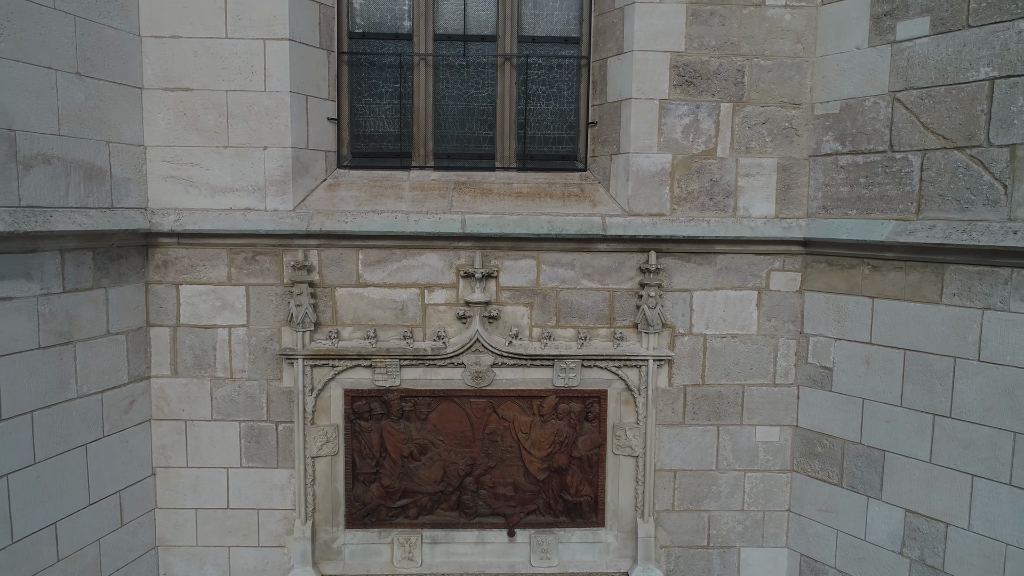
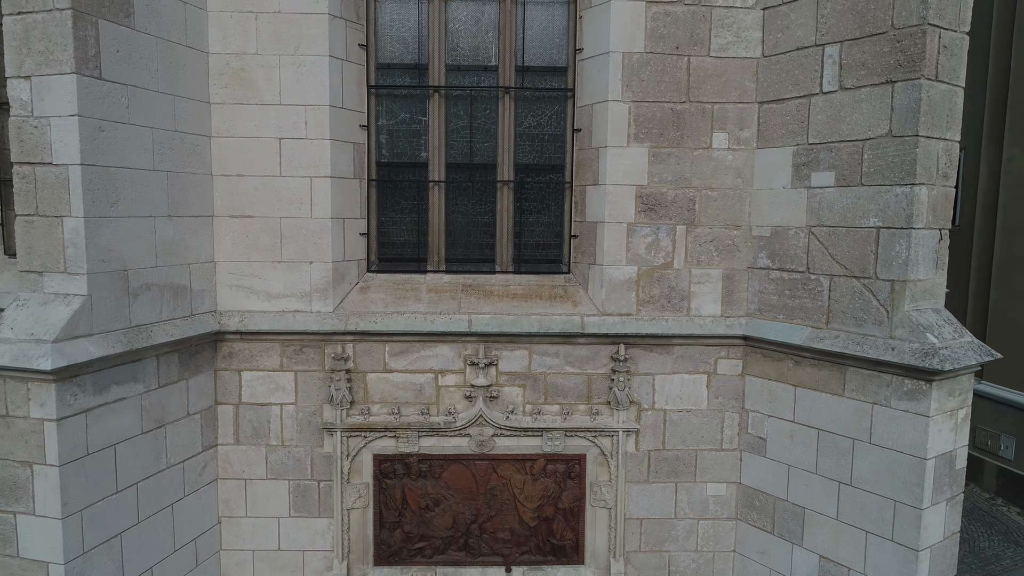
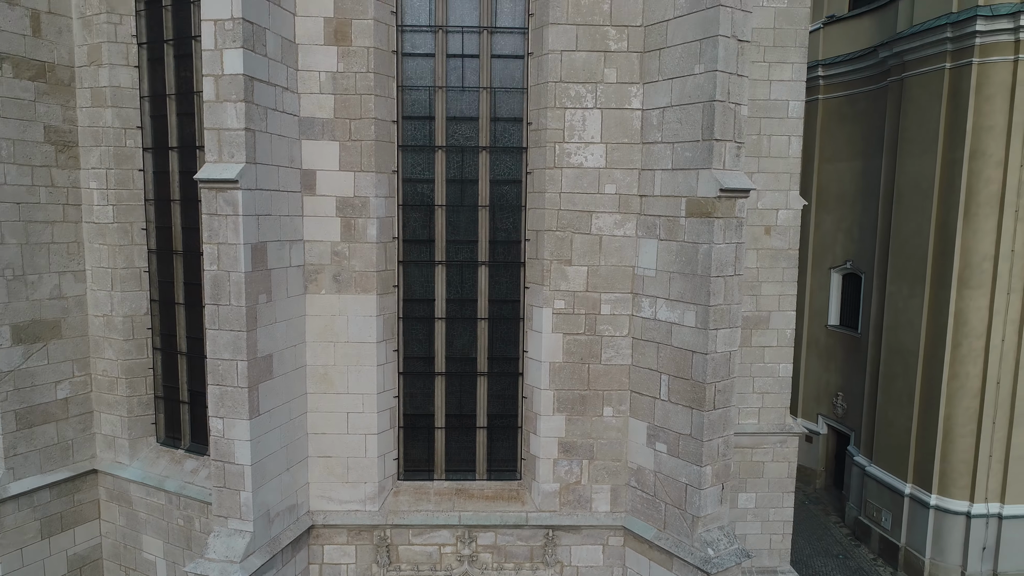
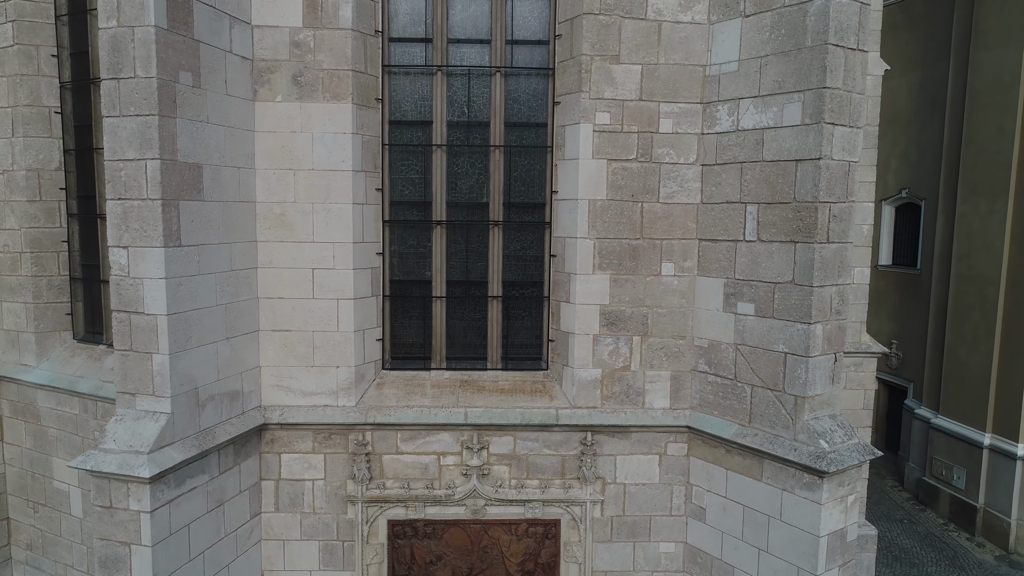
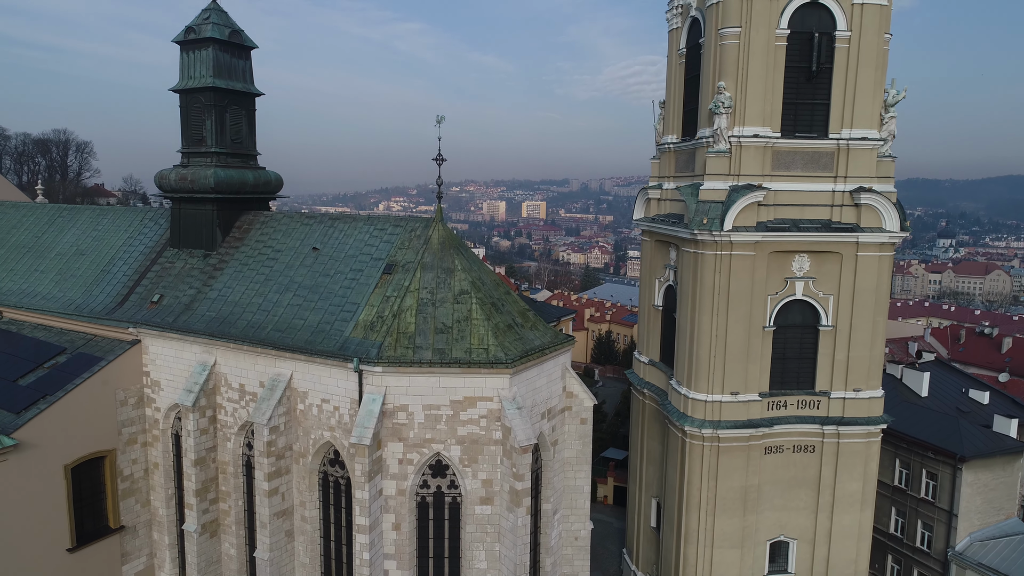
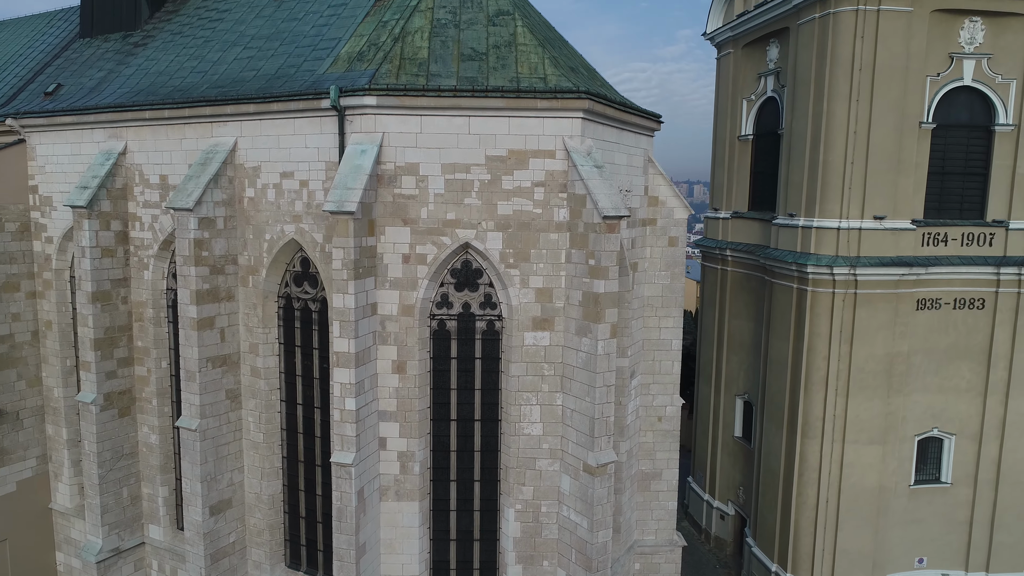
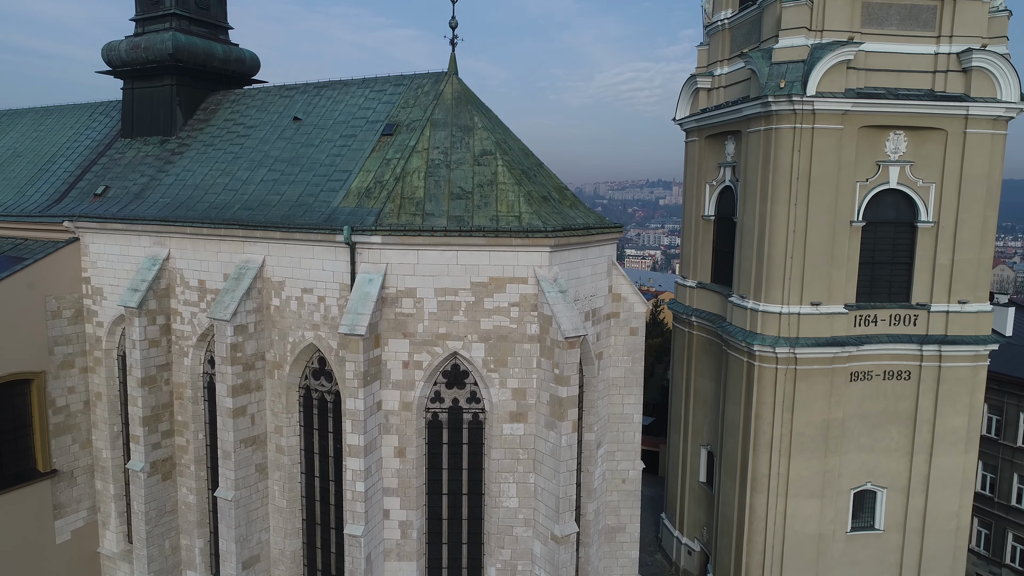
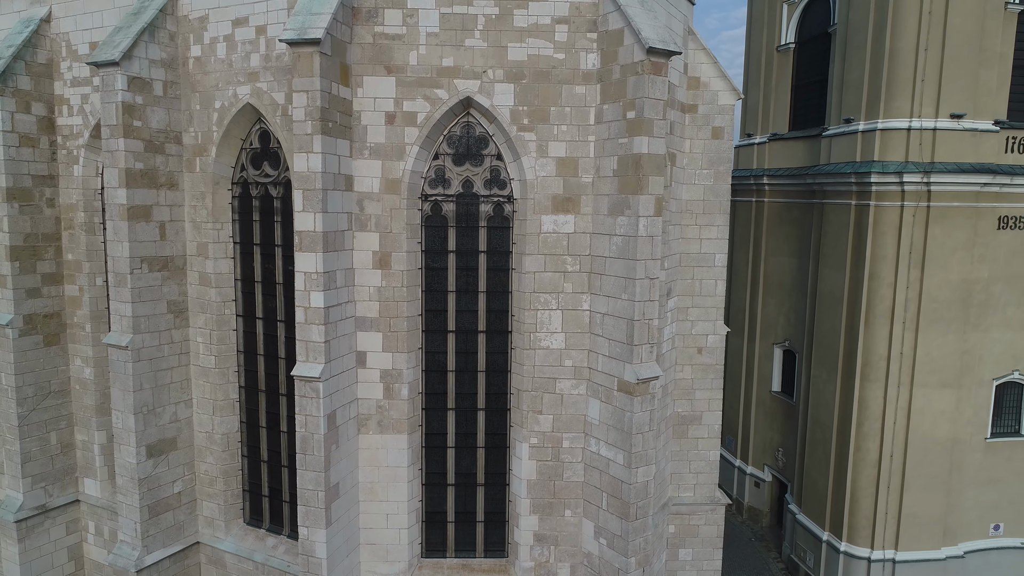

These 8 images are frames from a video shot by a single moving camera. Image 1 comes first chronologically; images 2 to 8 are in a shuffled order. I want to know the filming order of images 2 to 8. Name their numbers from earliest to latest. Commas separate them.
2, 4, 3, 8, 6, 7, 5
